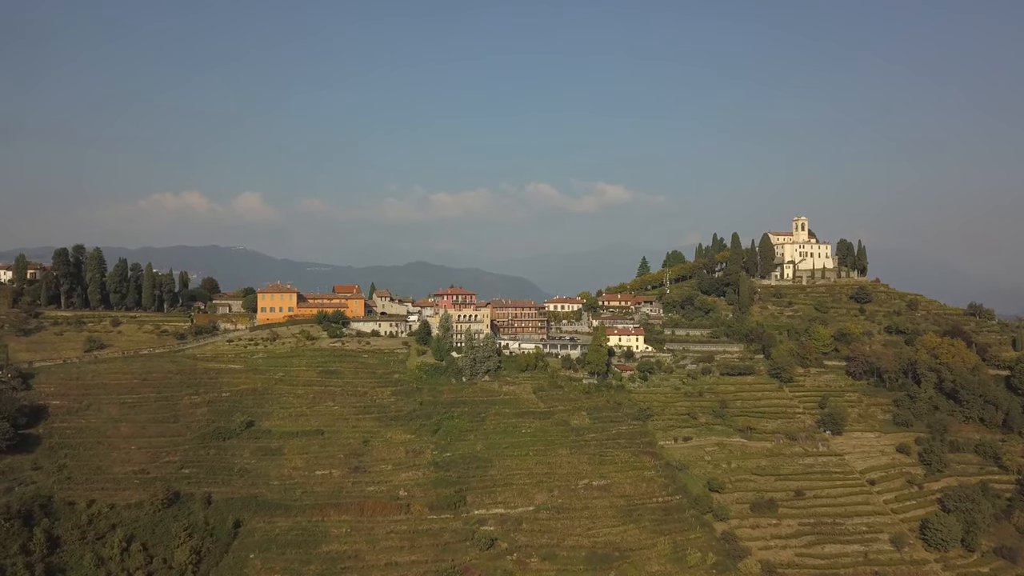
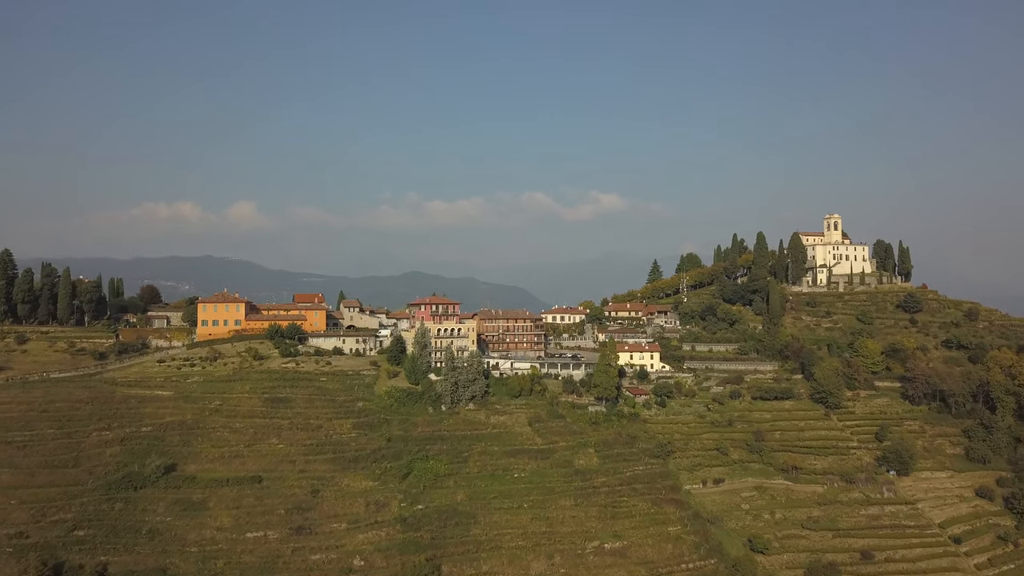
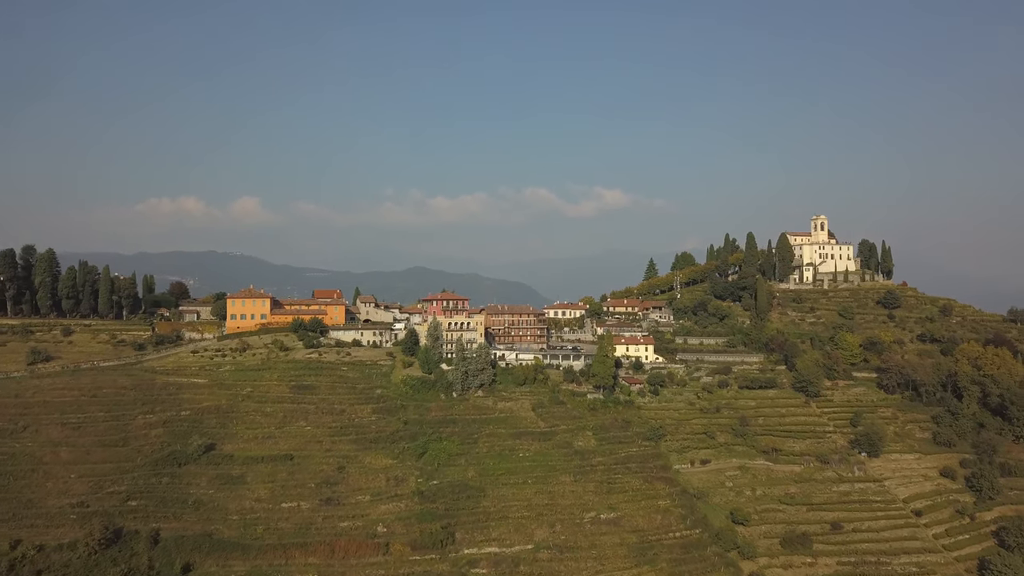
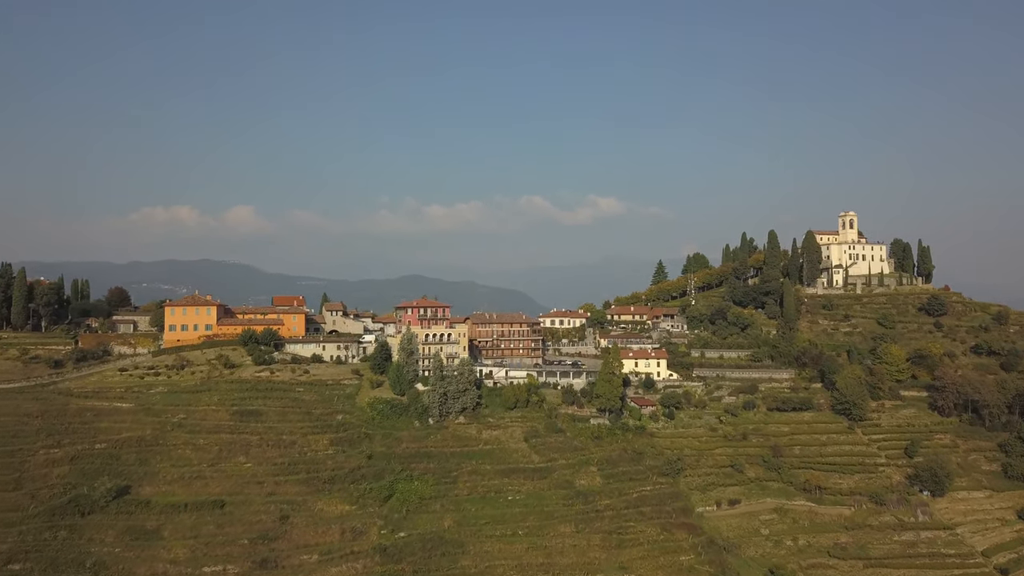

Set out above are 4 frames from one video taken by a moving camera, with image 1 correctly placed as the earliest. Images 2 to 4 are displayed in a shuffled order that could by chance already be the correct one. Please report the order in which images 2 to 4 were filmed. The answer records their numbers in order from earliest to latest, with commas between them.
3, 2, 4
